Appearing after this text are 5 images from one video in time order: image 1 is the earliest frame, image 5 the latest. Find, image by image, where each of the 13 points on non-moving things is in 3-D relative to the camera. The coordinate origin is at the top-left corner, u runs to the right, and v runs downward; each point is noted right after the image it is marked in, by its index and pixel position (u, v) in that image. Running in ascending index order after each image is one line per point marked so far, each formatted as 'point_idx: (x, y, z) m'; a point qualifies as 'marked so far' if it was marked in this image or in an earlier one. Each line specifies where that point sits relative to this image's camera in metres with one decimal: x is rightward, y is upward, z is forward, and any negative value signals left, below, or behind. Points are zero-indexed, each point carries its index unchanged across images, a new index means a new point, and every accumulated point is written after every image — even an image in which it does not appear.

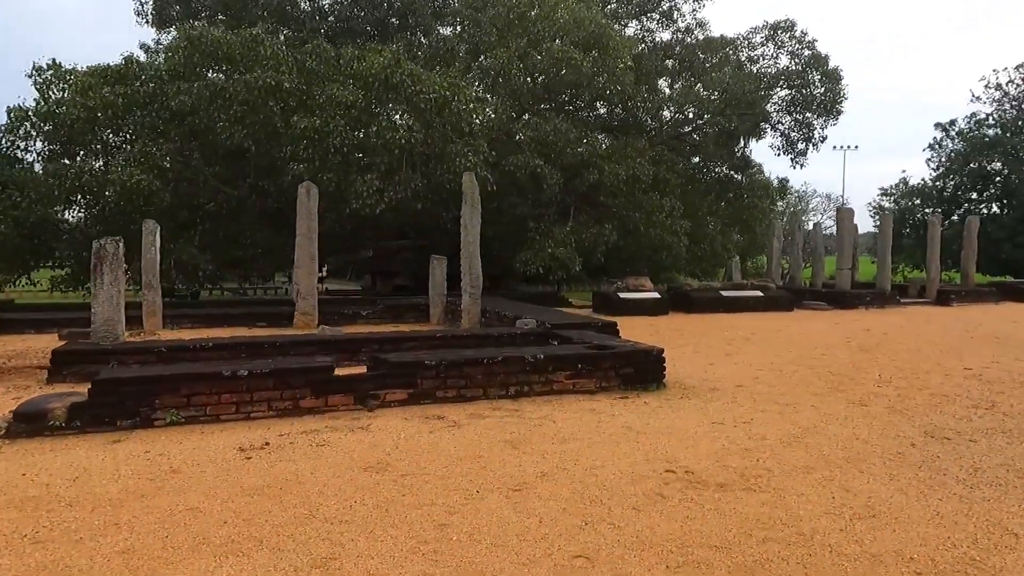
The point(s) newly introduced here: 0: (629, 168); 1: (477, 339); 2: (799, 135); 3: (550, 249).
0: (+2.4, +2.5, +13.8) m
1: (-0.3, -0.5, +6.3) m
2: (+7.7, +4.1, +17.9) m
3: (+0.7, +0.8, +13.1) m
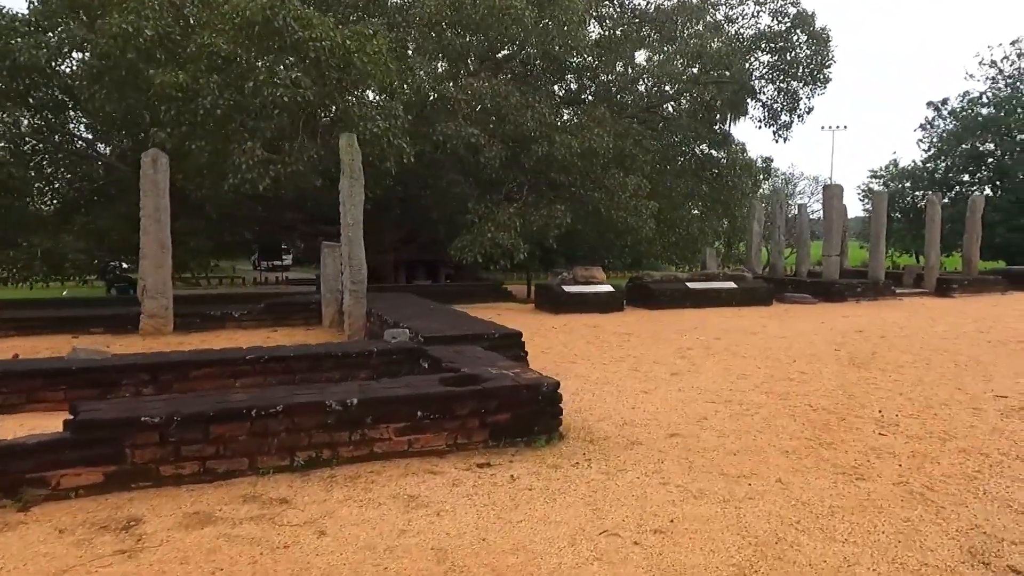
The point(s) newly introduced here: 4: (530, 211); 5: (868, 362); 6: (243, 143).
0: (+1.3, +2.6, +11.9) m
1: (-1.3, -0.5, +4.4) m
2: (+6.5, +4.4, +16.0) m
3: (-0.4, +0.9, +11.2) m
4: (+0.3, +1.4, +11.9) m
5: (+3.1, -0.7, +5.8) m
6: (-3.5, +1.9, +8.6) m
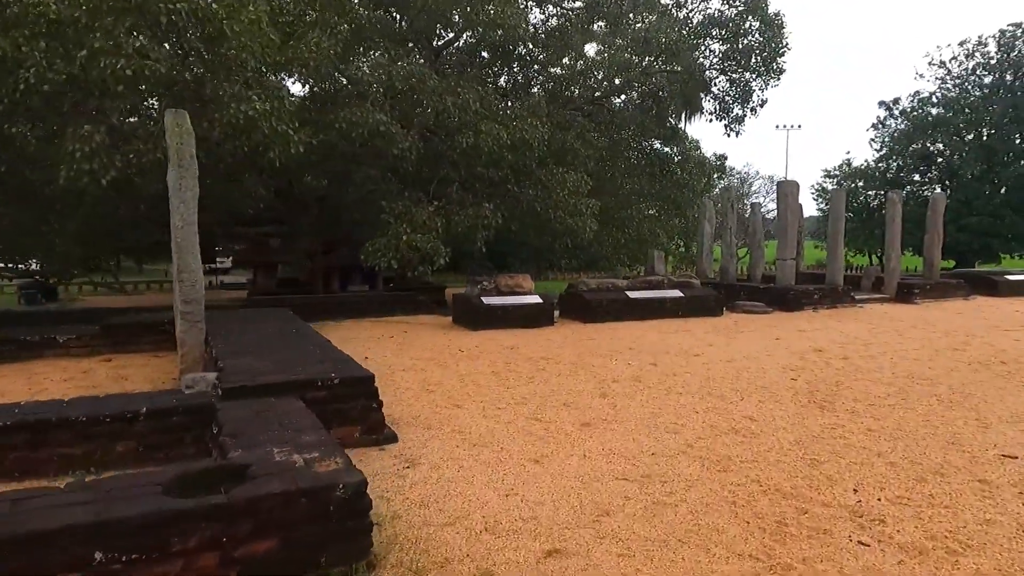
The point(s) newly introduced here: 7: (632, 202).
0: (0.0, +2.5, +10.6) m
1: (-2.1, -0.6, +3.0) m
2: (+5.0, +4.3, +15.0) m
3: (-1.6, +0.8, +9.8) m
4: (-0.9, +1.2, +10.6) m
5: (+2.2, -0.8, +4.7) m
6: (-4.5, +1.7, +7.0) m
7: (+2.5, +1.8, +14.0) m
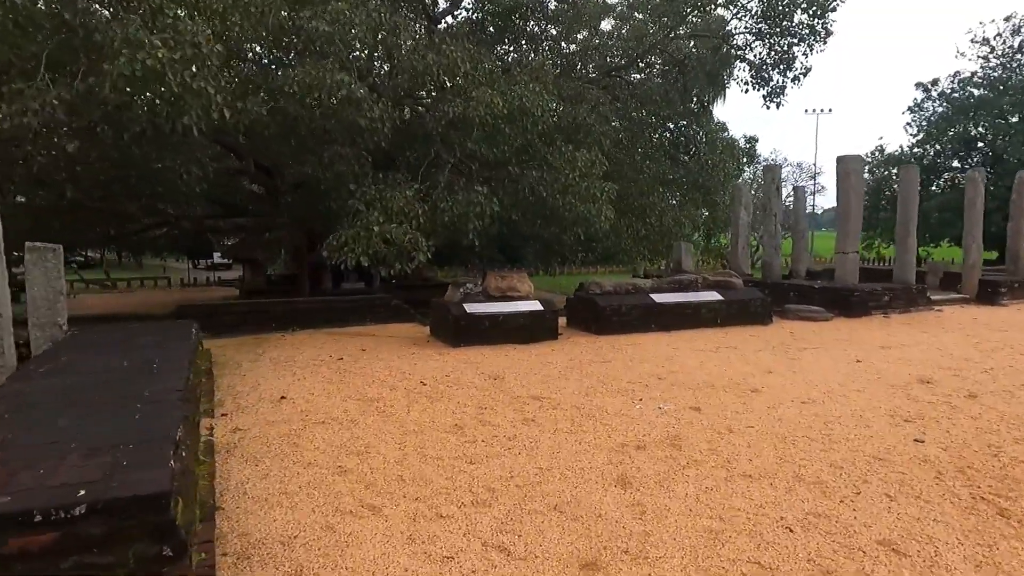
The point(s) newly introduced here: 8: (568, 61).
0: (0.0, +2.5, +8.7) m
1: (-2.4, -0.7, +1.2) m
2: (+5.1, +4.3, +13.0) m
3: (-1.6, +0.7, +8.0) m
4: (-1.0, +1.2, +8.7) m
5: (+2.1, -0.8, +2.7) m
6: (-4.6, +1.6, +5.2) m
7: (+2.6, +1.9, +12.1) m
8: (+0.9, +4.2, +11.5) m
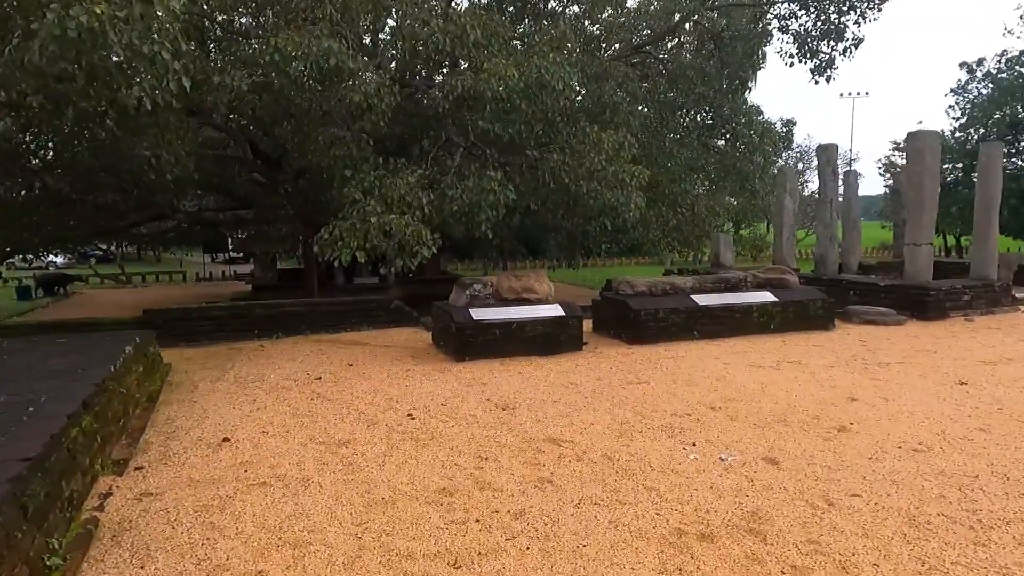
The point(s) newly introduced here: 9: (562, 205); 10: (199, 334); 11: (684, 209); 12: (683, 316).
0: (+0.2, +2.5, +7.6) m
1: (-2.4, -0.8, +0.3) m
2: (+5.4, +4.4, +11.7) m
3: (-1.4, +0.7, +7.0) m
4: (-0.7, +1.2, +7.7) m
5: (+2.1, -0.9, +1.7) m
6: (-4.6, +1.6, +4.4) m
7: (+2.9, +1.9, +10.9) m
8: (+1.2, +4.2, +10.4) m
9: (+0.7, +1.1, +9.0) m
10: (-2.9, -0.4, +6.2) m
11: (+2.8, +1.3, +10.8) m
12: (+1.5, -0.2, +5.9) m
